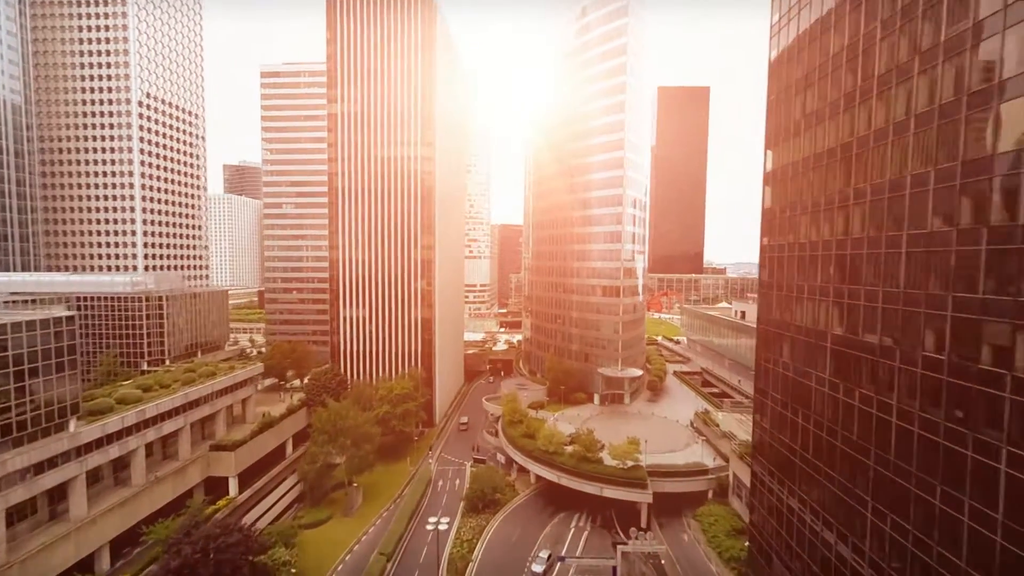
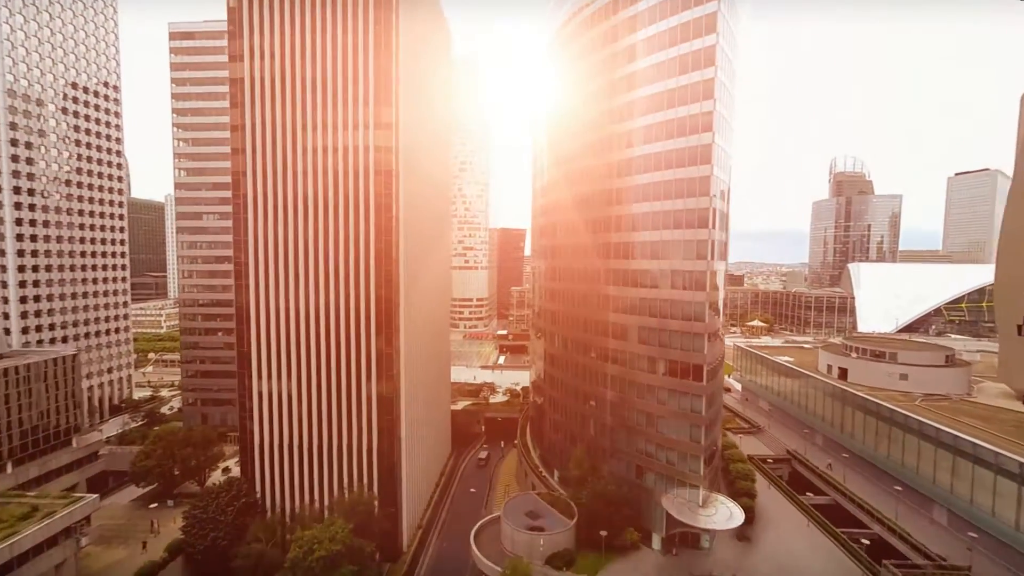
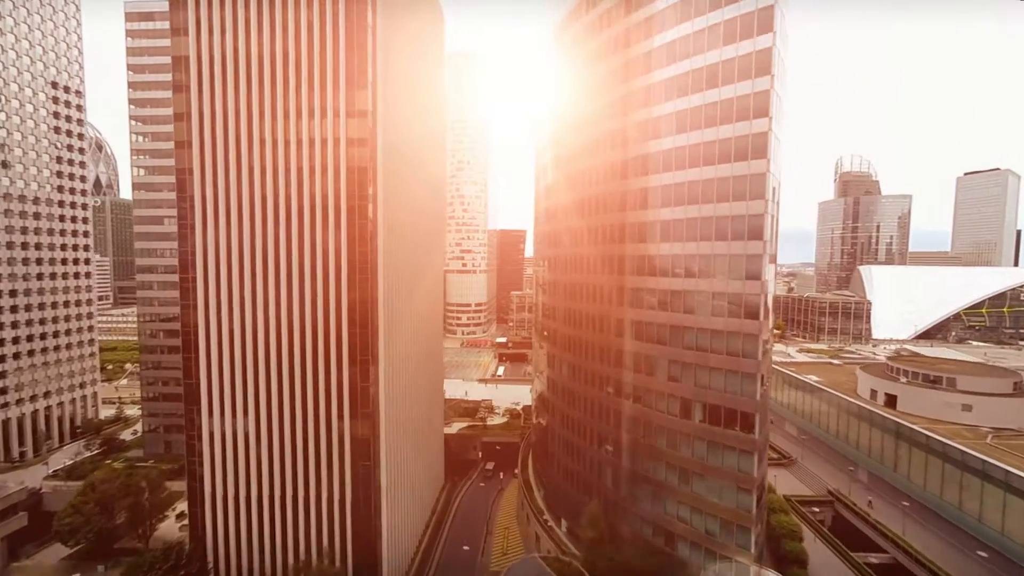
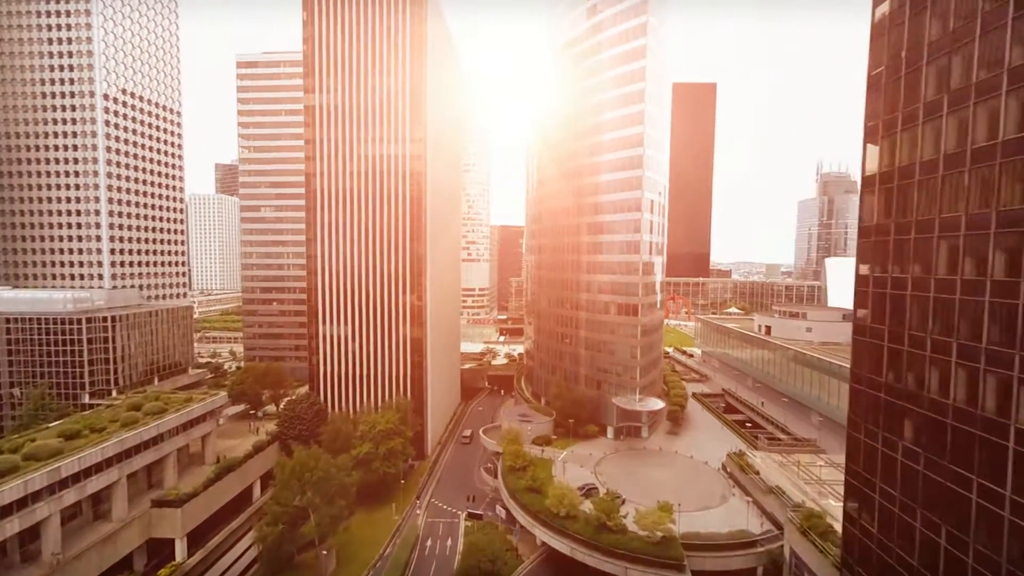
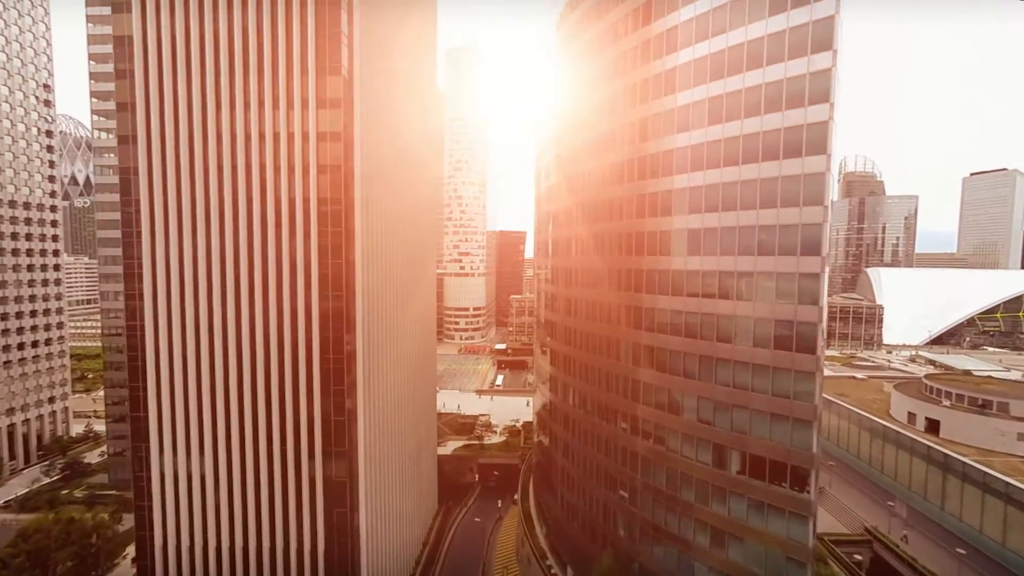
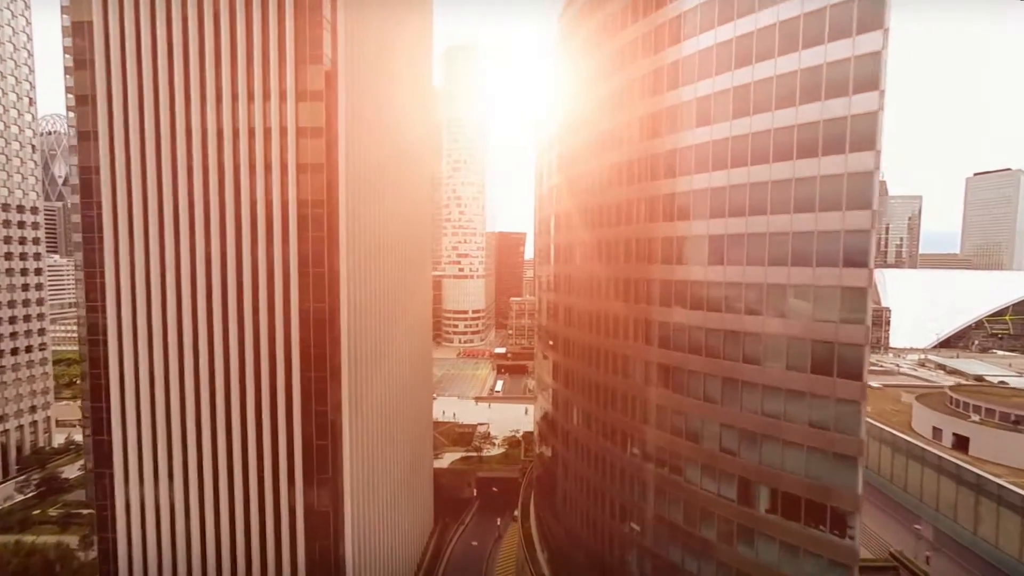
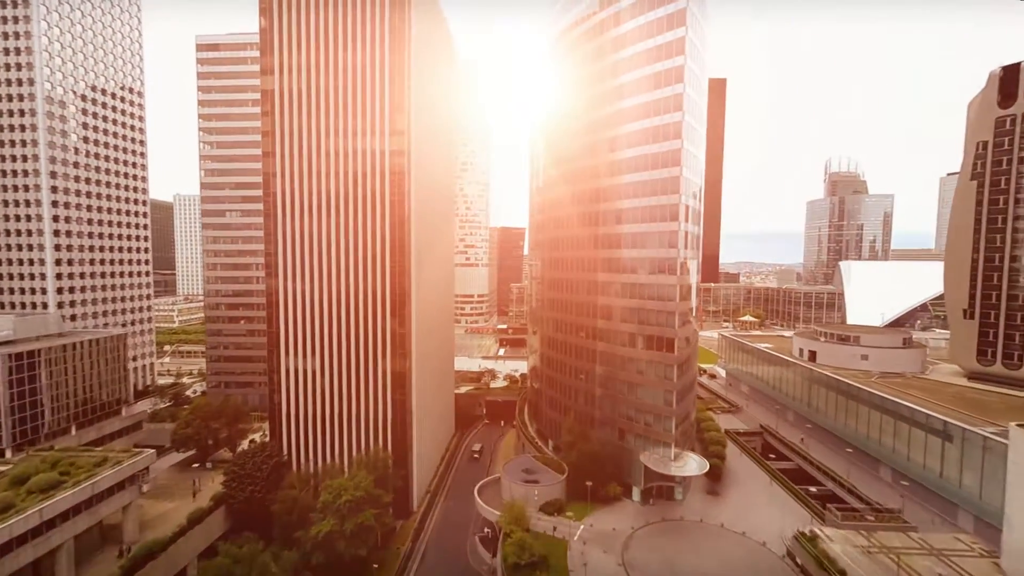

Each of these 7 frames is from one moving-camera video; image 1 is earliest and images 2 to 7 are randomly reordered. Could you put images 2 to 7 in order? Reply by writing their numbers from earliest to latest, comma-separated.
4, 7, 2, 3, 5, 6
